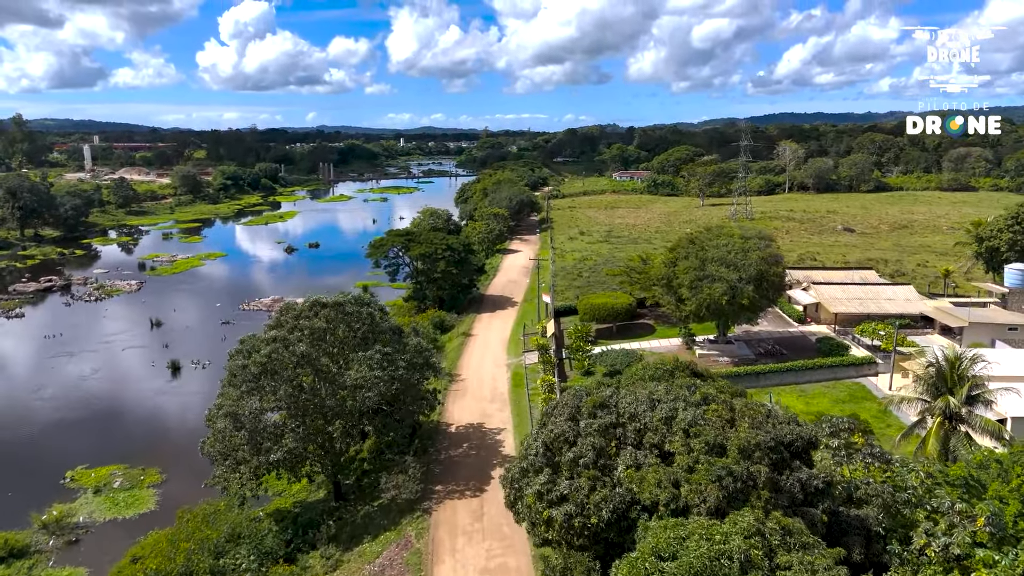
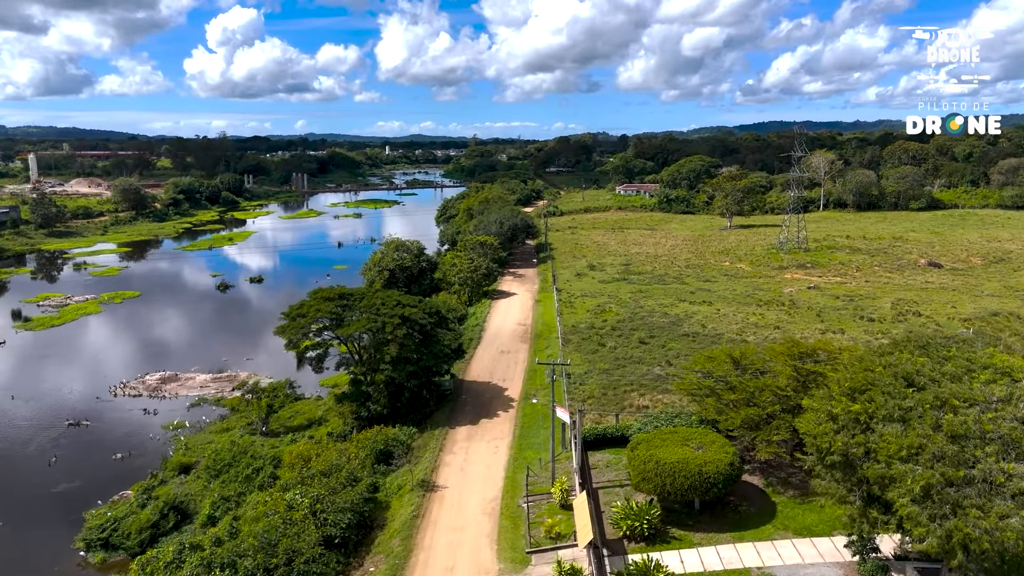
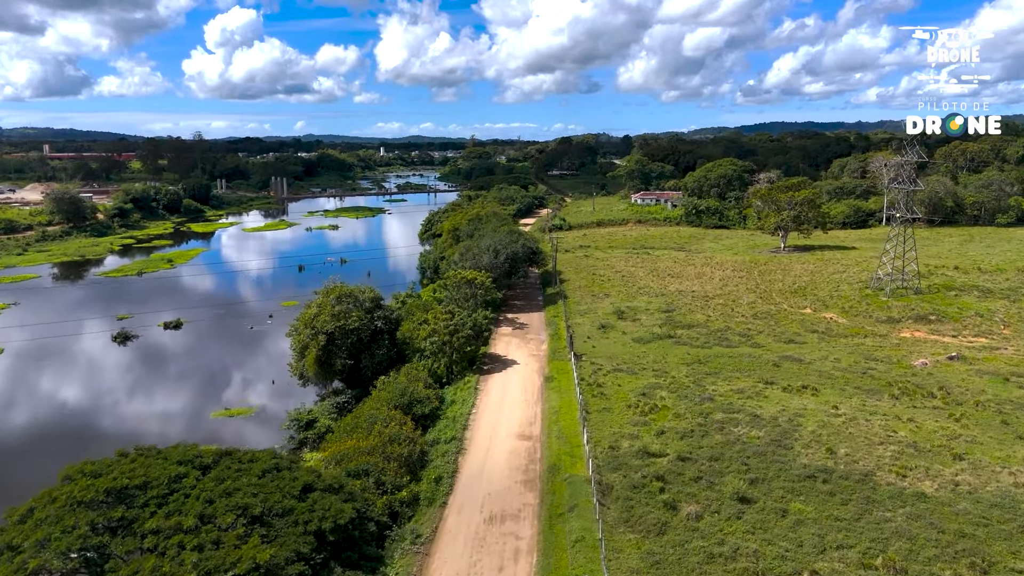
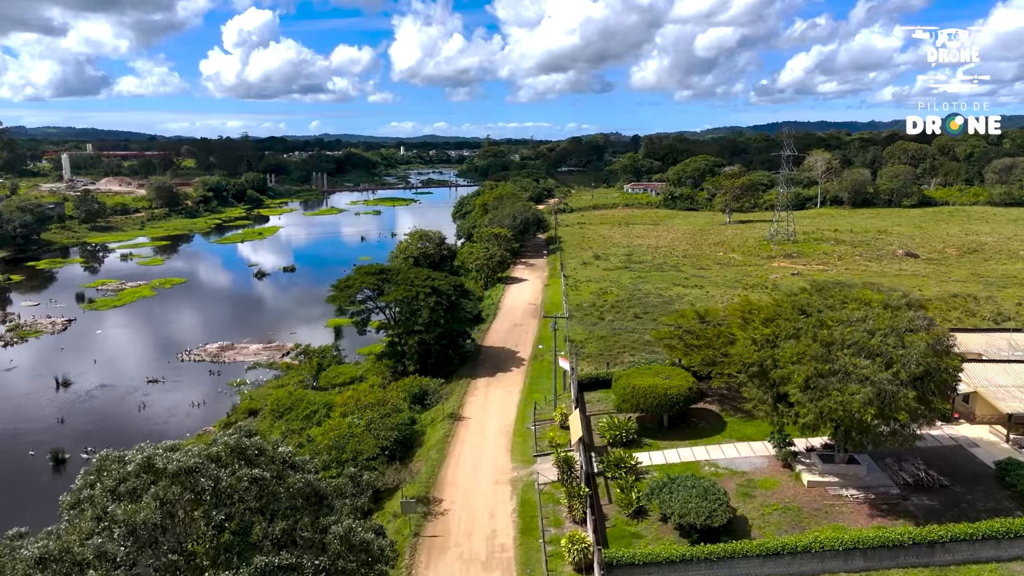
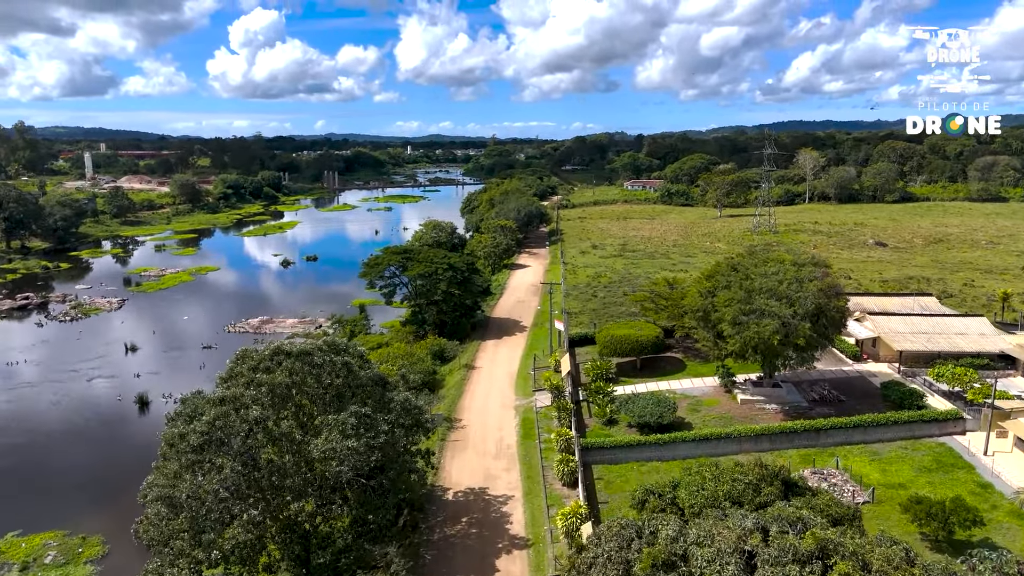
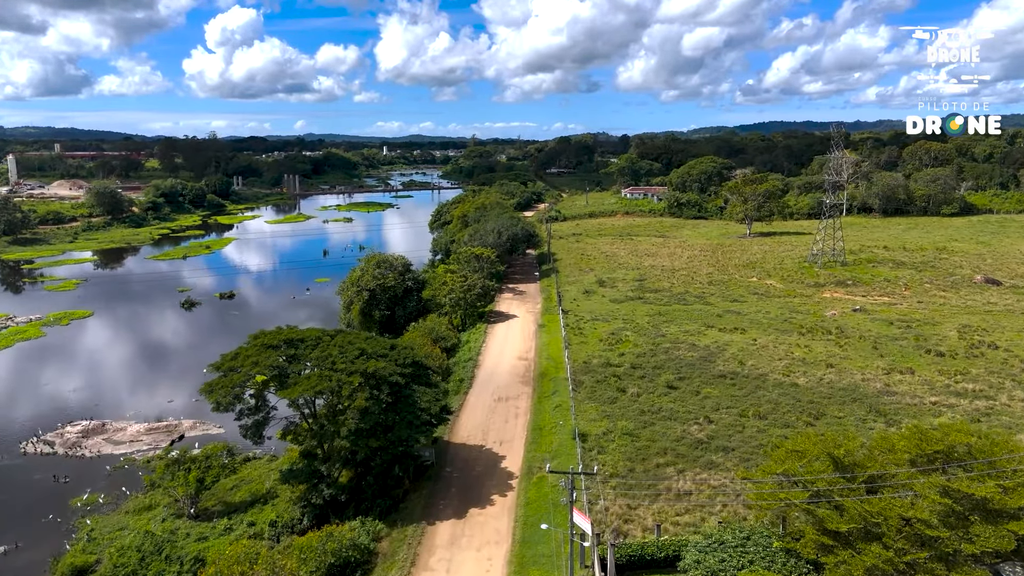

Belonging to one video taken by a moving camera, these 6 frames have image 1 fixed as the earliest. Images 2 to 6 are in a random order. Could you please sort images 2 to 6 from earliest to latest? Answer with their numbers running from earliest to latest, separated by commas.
5, 4, 2, 6, 3
